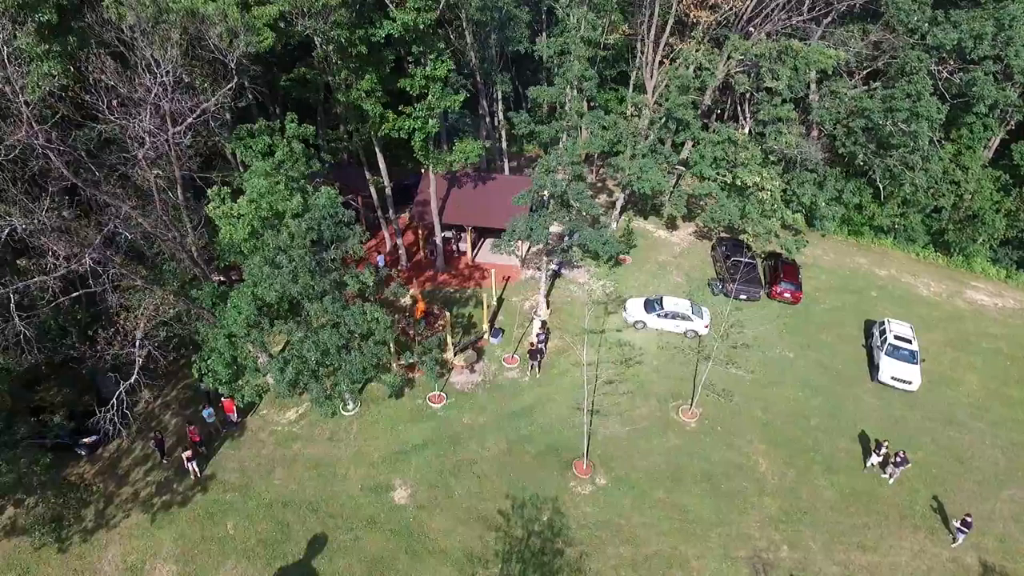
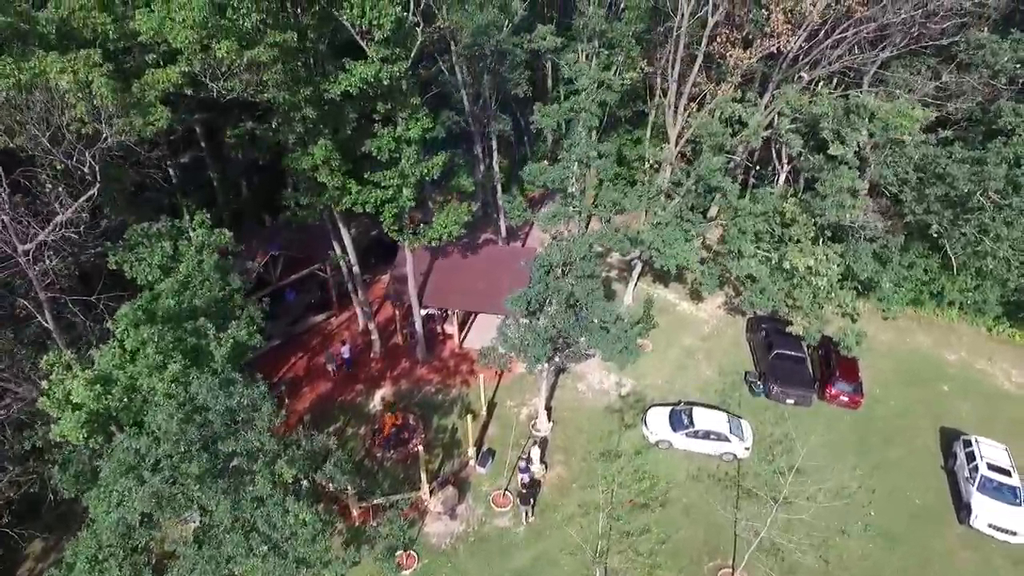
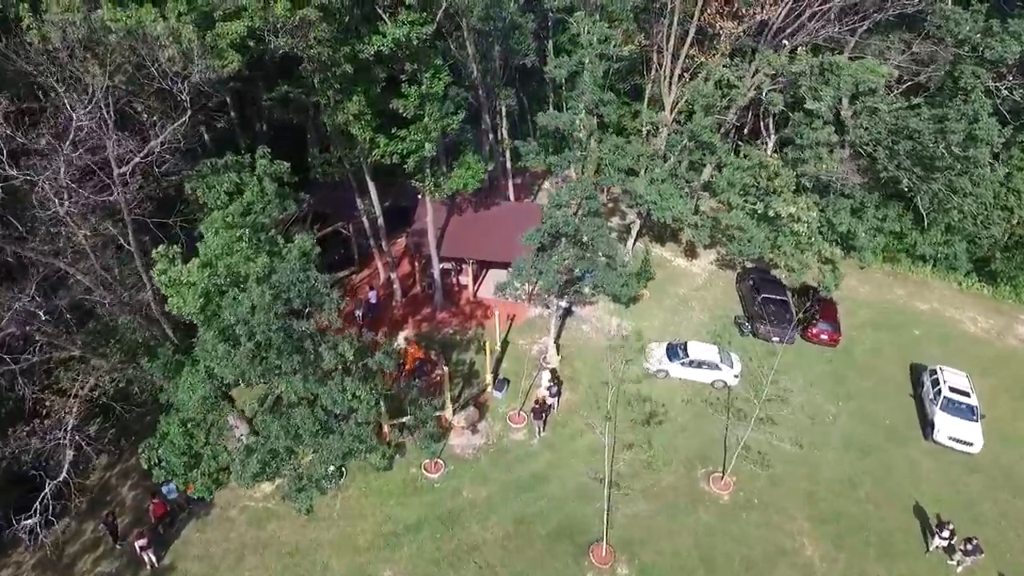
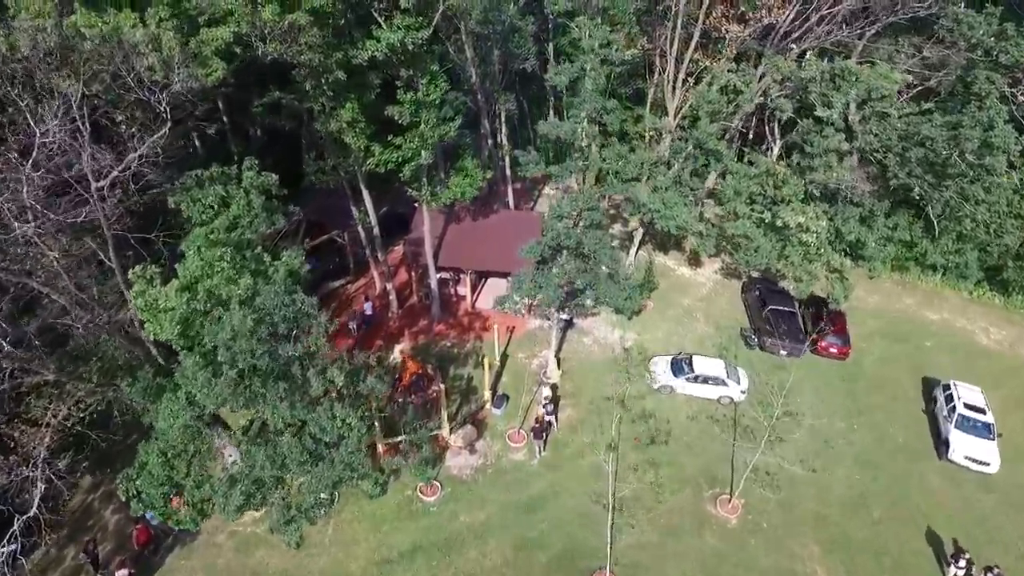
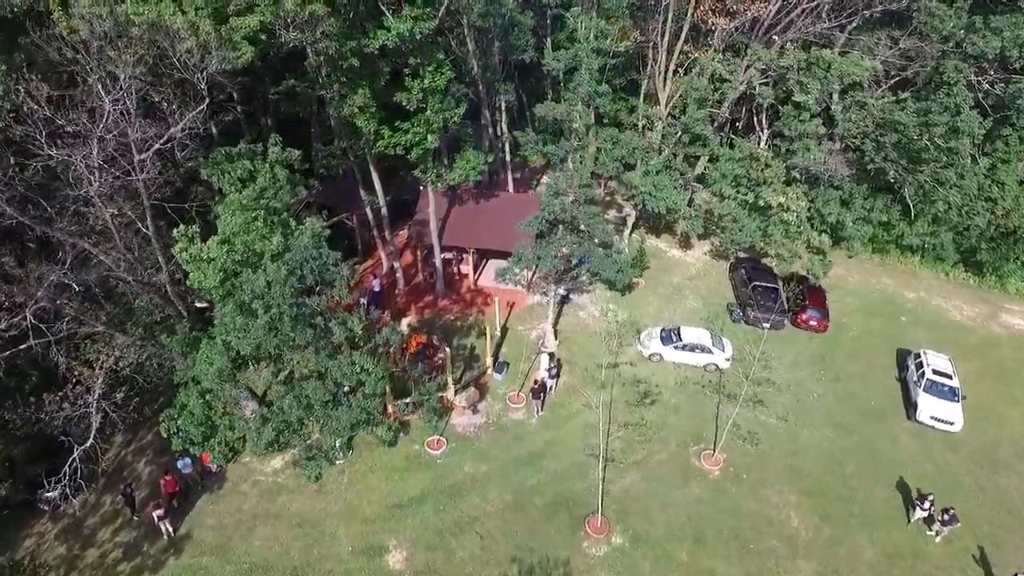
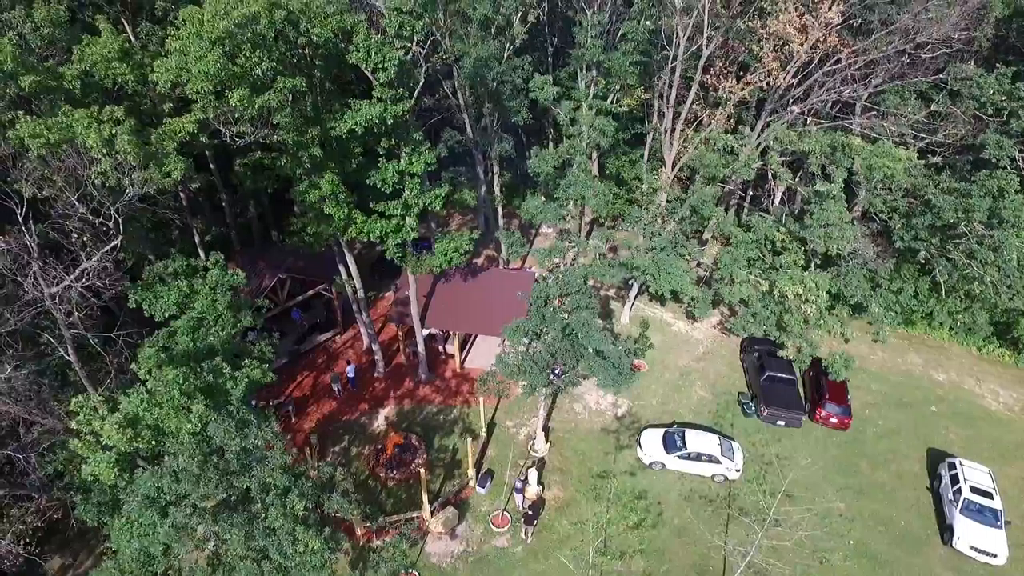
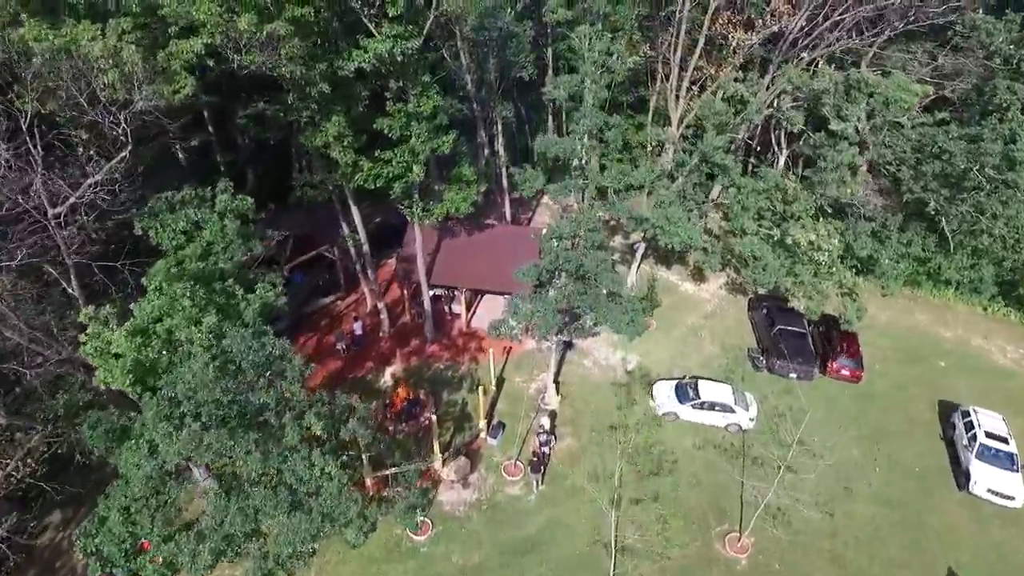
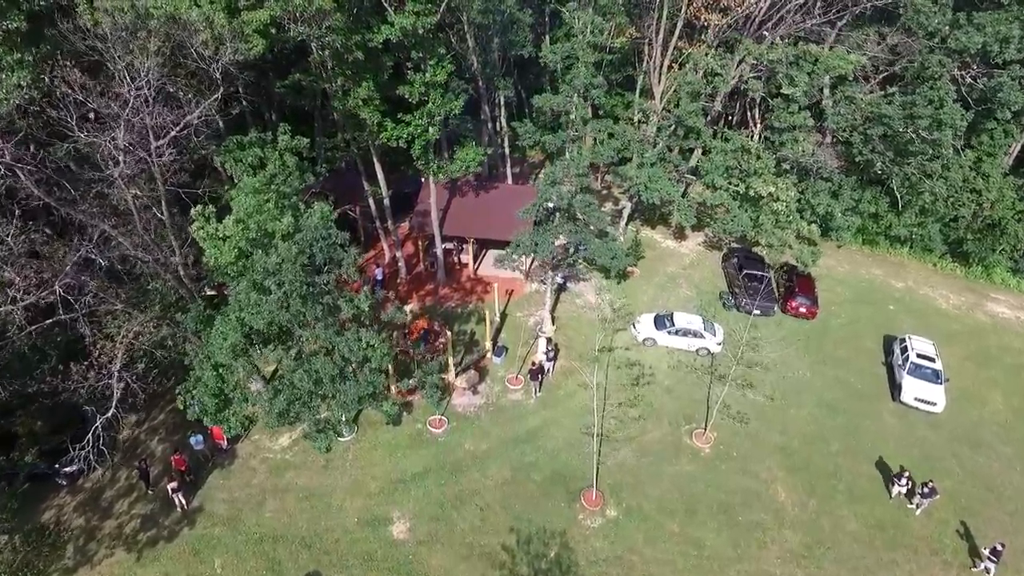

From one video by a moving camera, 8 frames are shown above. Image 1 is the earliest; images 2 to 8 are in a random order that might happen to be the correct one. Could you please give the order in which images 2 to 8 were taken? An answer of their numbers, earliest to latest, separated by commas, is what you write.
8, 5, 3, 4, 7, 2, 6
